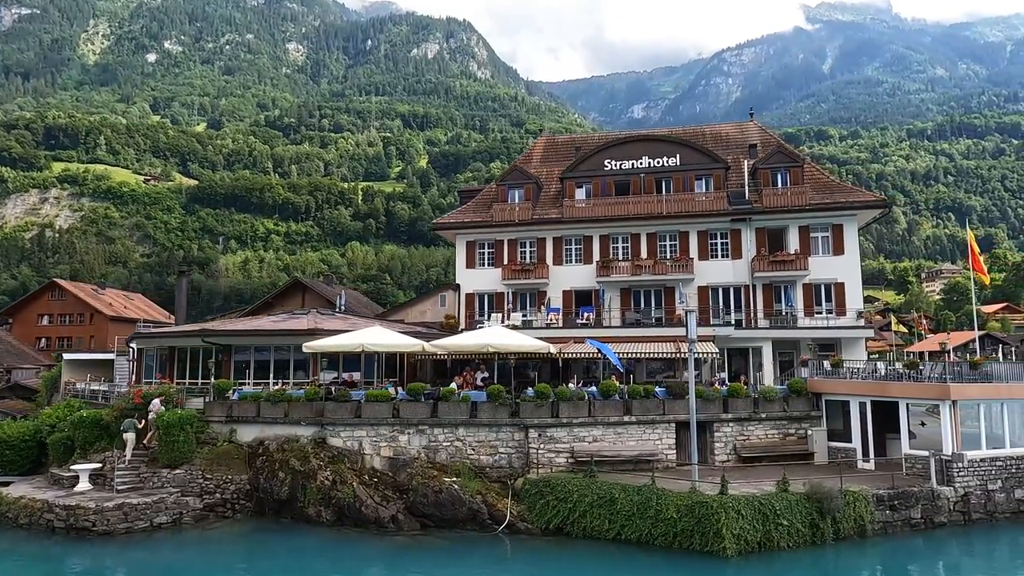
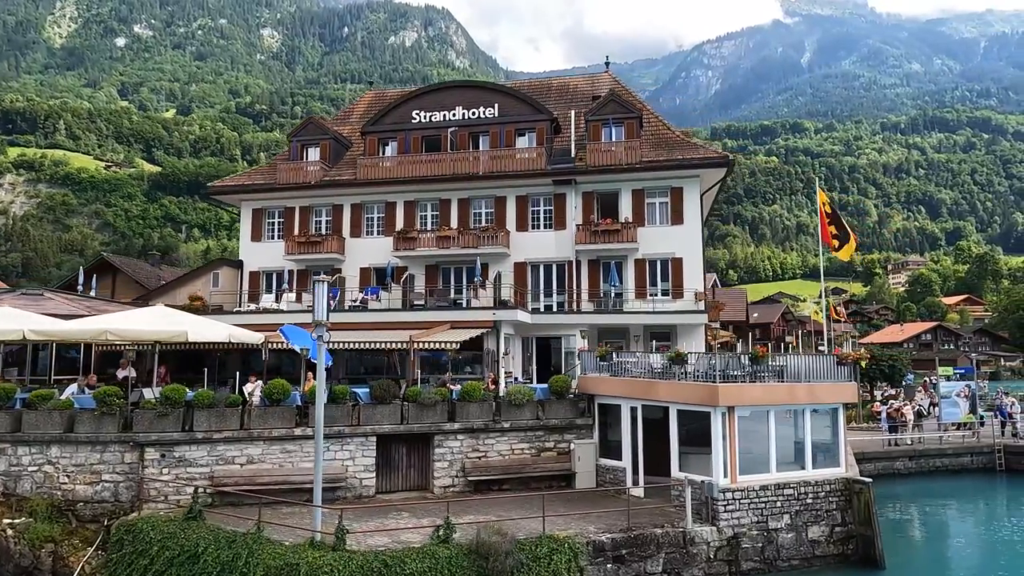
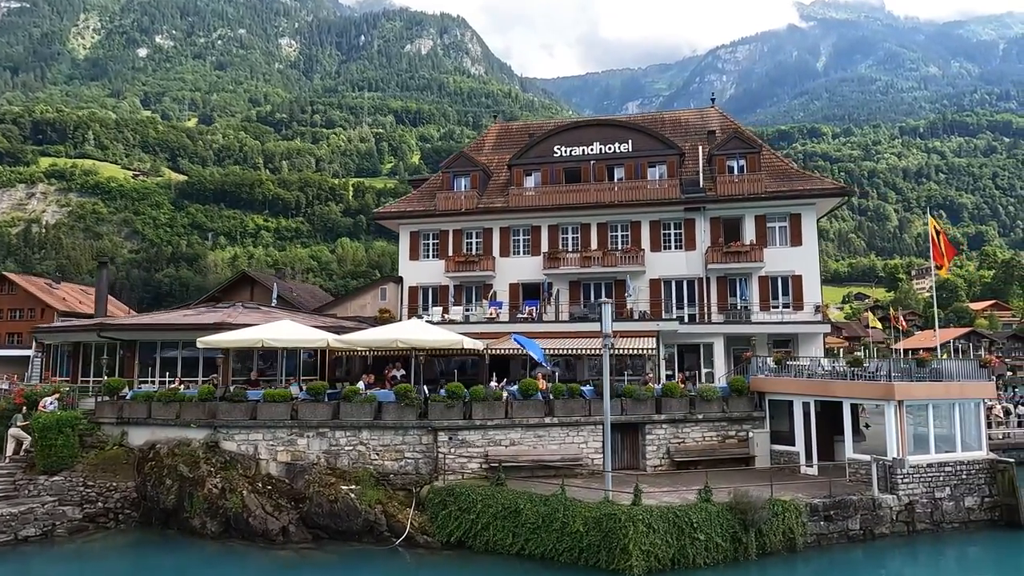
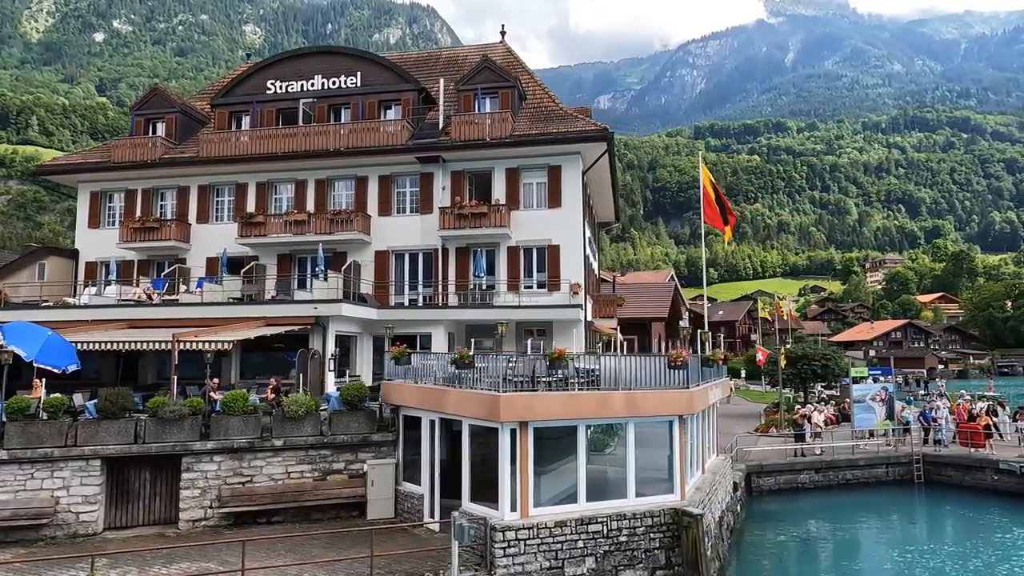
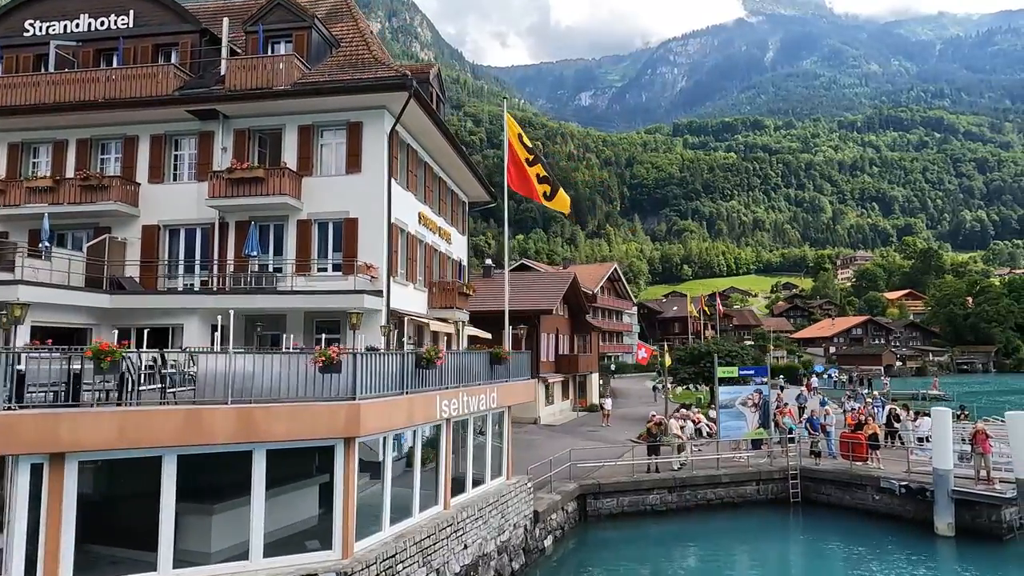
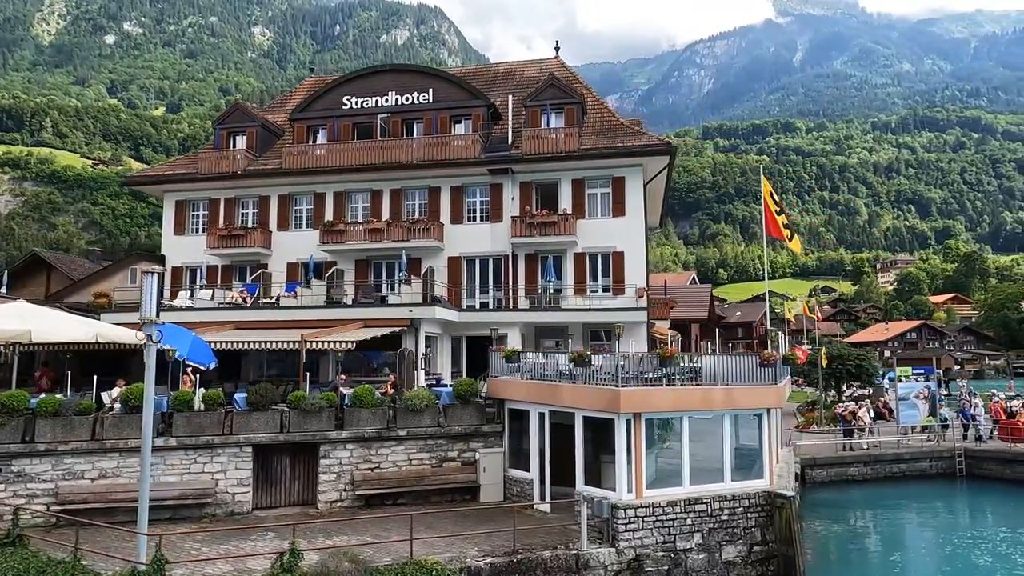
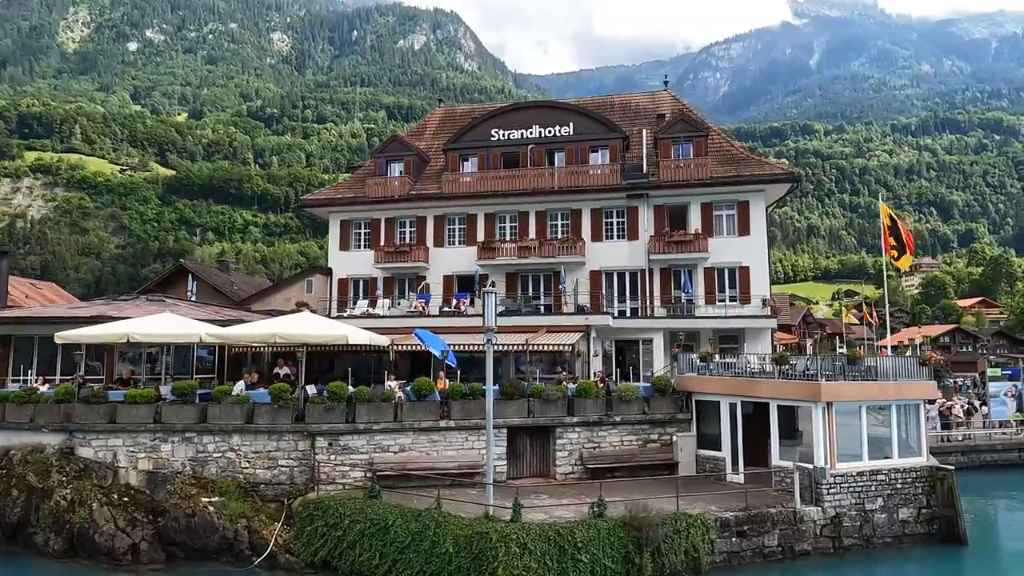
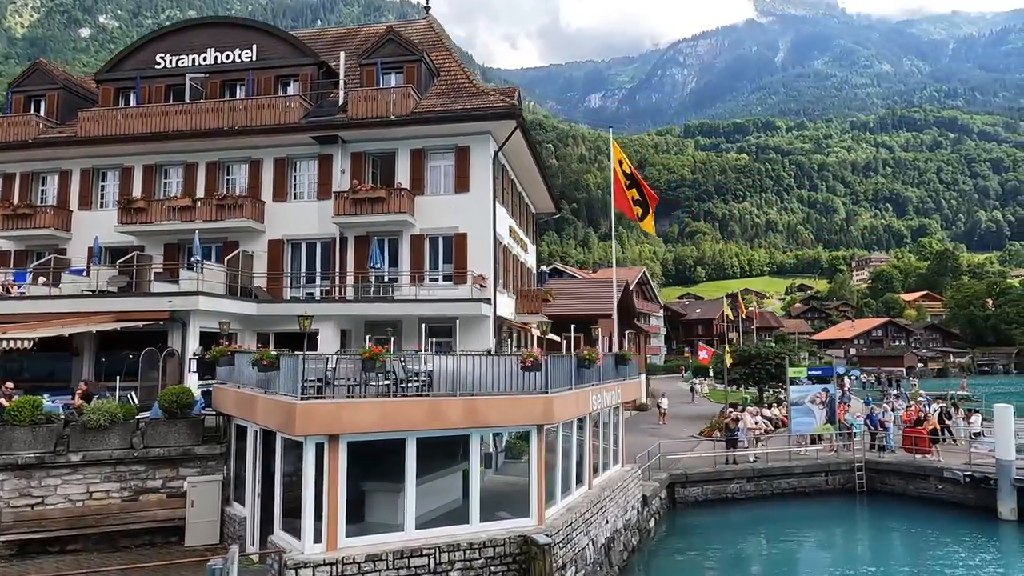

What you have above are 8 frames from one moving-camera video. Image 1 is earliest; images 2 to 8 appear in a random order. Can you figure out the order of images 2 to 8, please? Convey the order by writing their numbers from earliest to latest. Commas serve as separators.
3, 7, 2, 6, 4, 8, 5
